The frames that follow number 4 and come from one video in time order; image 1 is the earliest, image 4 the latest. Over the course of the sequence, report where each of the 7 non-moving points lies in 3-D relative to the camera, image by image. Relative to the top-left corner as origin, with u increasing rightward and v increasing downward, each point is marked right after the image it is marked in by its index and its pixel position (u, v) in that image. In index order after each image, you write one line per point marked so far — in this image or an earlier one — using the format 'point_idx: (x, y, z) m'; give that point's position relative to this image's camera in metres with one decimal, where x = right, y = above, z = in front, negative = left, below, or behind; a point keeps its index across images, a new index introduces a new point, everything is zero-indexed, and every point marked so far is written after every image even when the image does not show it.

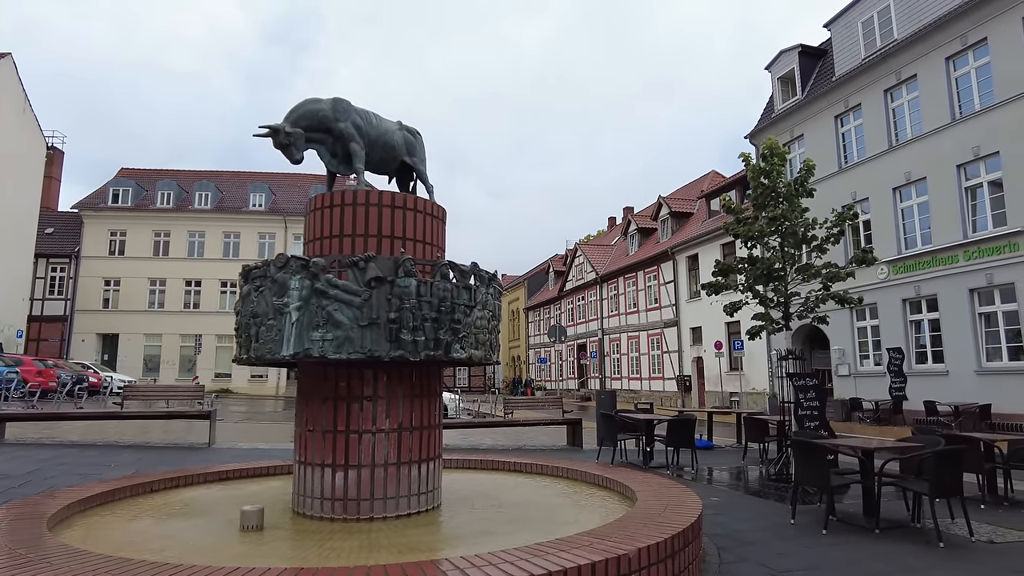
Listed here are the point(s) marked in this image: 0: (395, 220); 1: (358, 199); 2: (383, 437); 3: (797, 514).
0: (-1.3, +0.8, +7.1) m
1: (-1.7, +1.0, +7.0) m
2: (-1.3, -1.5, +6.5) m
3: (+3.5, -2.8, +8.0) m
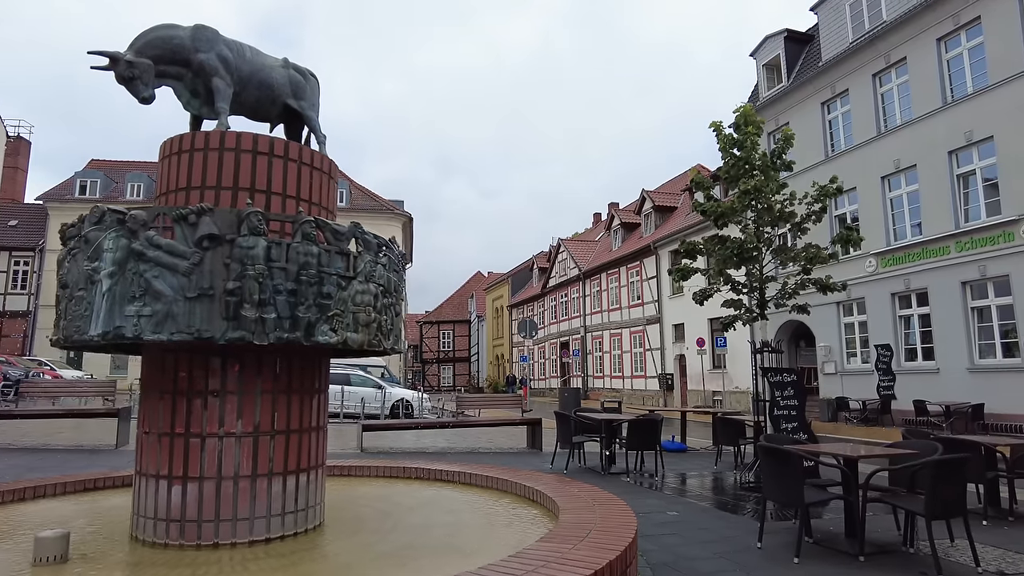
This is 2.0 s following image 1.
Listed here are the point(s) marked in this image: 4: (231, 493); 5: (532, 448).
0: (-2.2, +1.0, +5.7) m
1: (-2.6, +1.3, +5.6) m
2: (-2.2, -1.2, +5.1) m
3: (+2.6, -2.5, +6.7) m
4: (-2.2, -1.6, +5.1) m
5: (+0.4, -3.4, +13.7) m
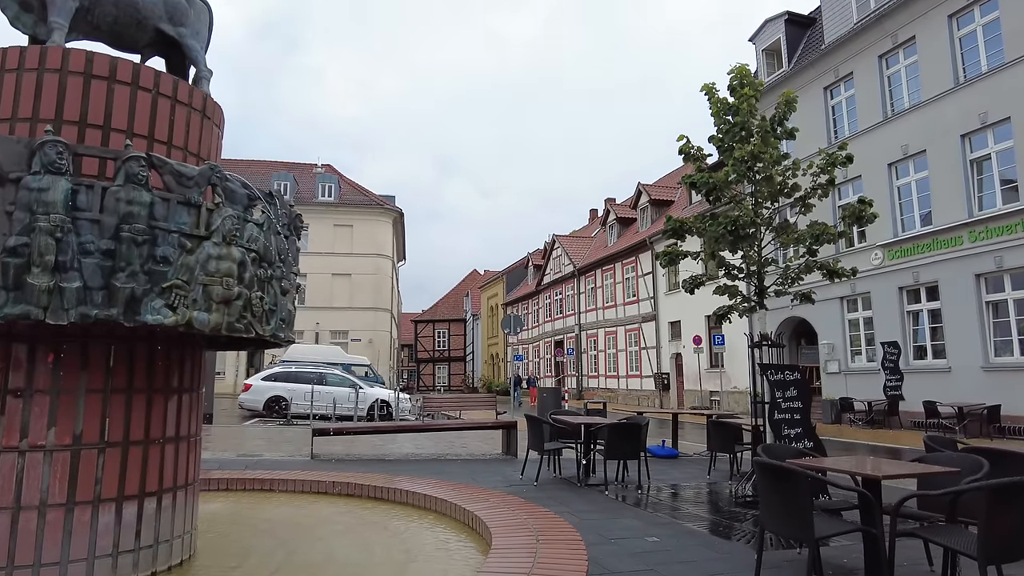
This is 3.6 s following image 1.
0: (-2.7, +1.3, +4.4) m
1: (-3.1, +1.5, +4.3) m
2: (-2.7, -1.0, +3.8) m
3: (+2.1, -2.3, +5.3) m
4: (-2.8, -1.4, +3.8) m
5: (-0.1, -3.2, +12.4) m
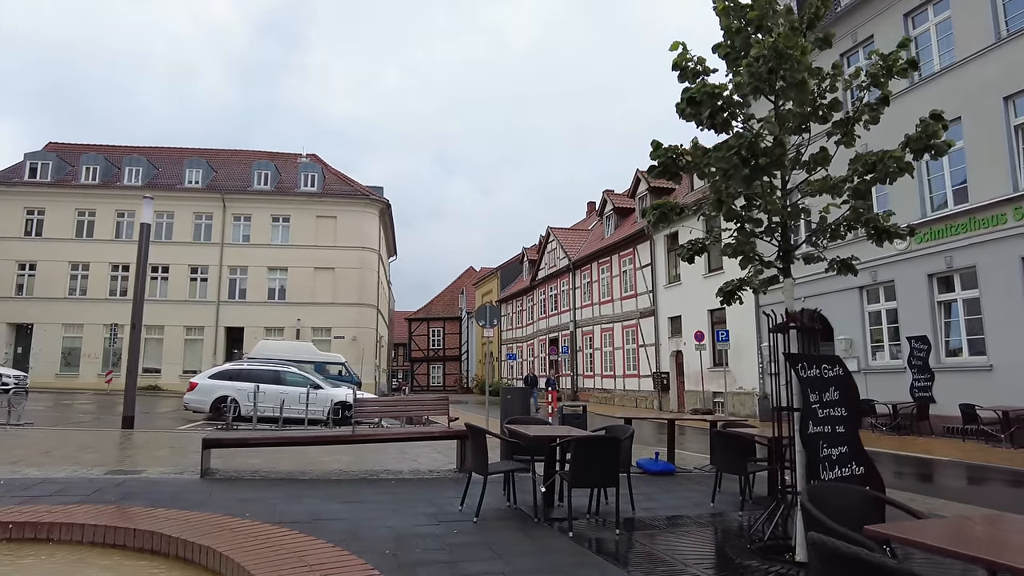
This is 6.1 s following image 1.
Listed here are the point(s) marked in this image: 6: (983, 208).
0: (-3.5, +1.7, +1.9) m
1: (-3.9, +1.9, +1.8) m
2: (-3.5, -0.6, +1.3) m
3: (+1.3, -1.9, +2.8) m
4: (-3.5, -1.0, +1.3) m
5: (-0.8, -2.8, +9.9) m
6: (+12.2, +2.1, +16.7) m
